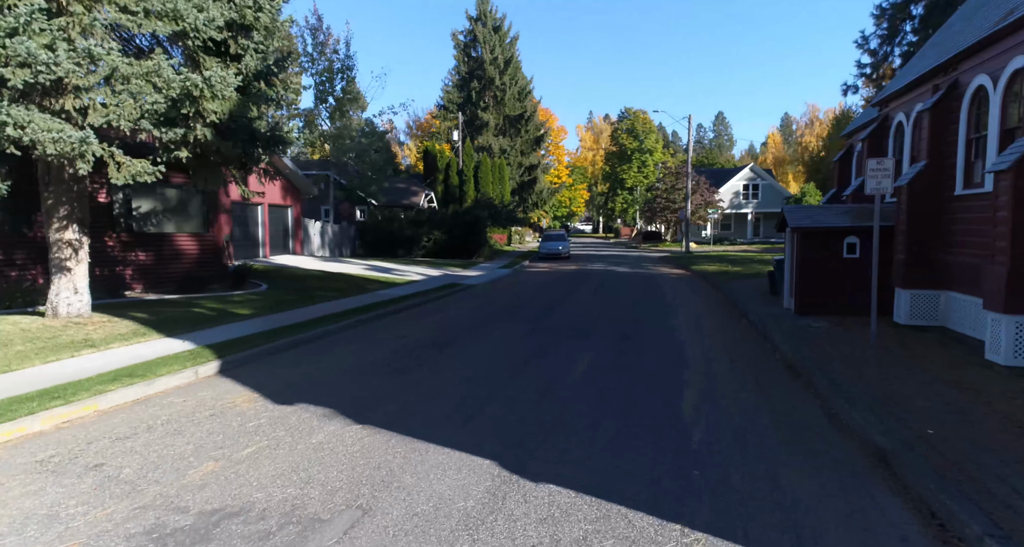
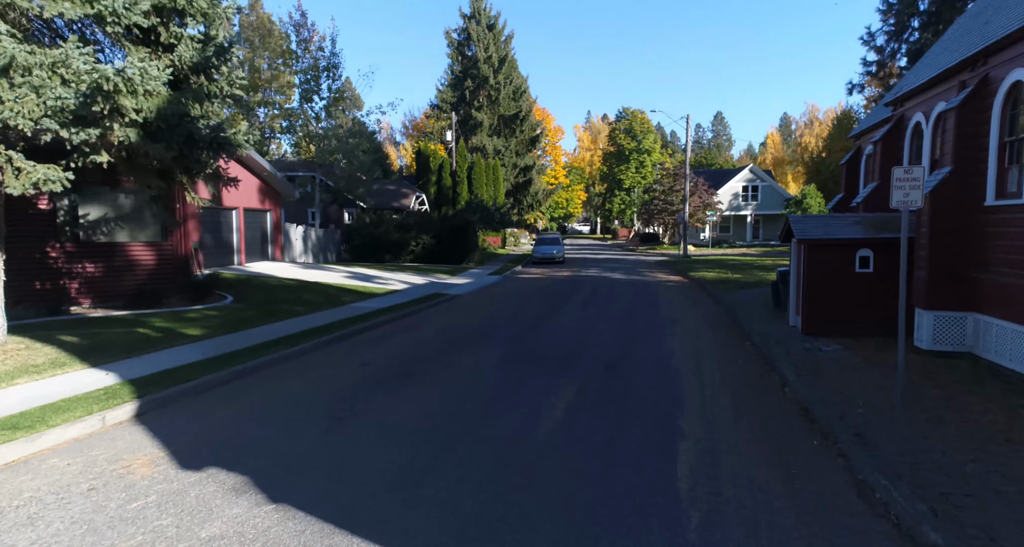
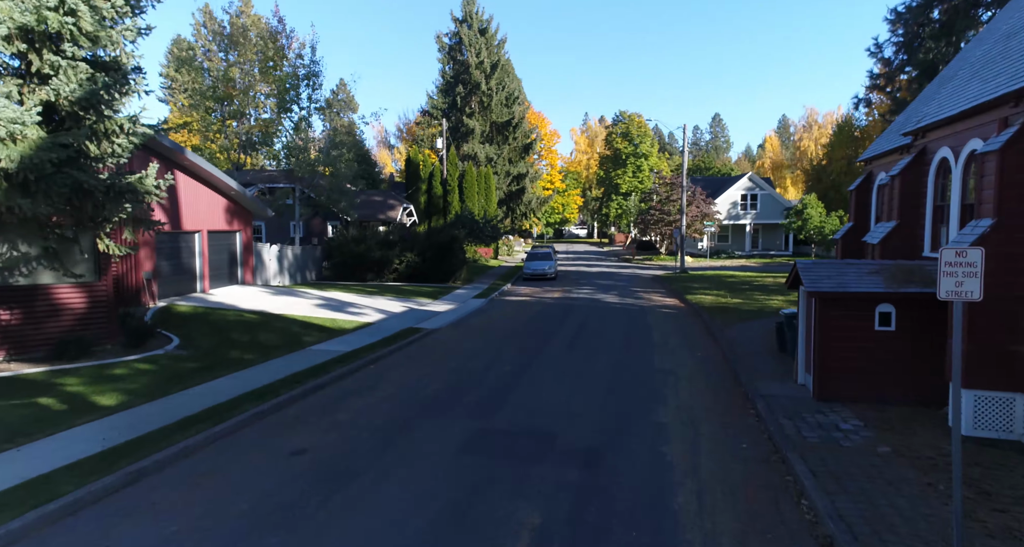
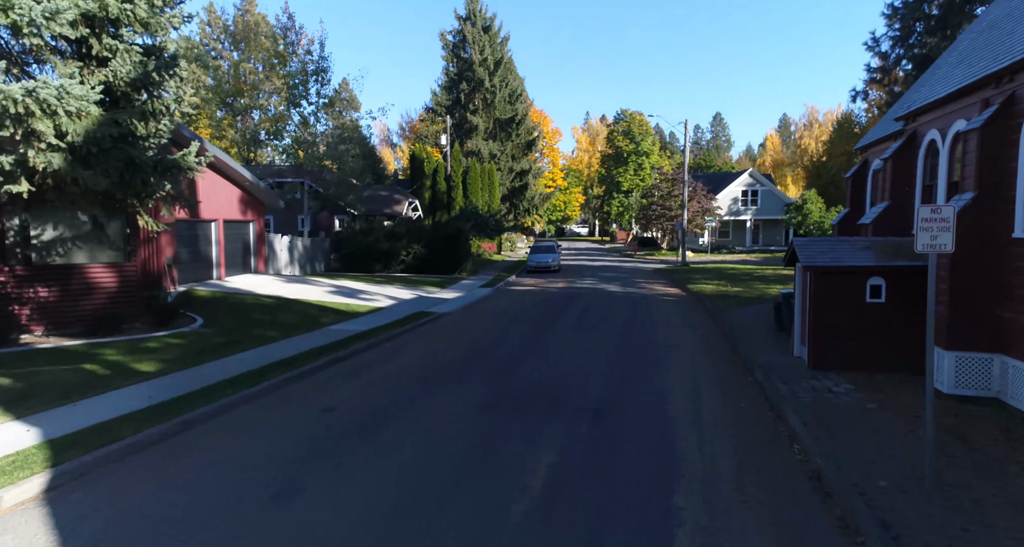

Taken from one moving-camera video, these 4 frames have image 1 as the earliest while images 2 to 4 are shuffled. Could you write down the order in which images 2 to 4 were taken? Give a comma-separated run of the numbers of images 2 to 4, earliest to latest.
2, 4, 3
